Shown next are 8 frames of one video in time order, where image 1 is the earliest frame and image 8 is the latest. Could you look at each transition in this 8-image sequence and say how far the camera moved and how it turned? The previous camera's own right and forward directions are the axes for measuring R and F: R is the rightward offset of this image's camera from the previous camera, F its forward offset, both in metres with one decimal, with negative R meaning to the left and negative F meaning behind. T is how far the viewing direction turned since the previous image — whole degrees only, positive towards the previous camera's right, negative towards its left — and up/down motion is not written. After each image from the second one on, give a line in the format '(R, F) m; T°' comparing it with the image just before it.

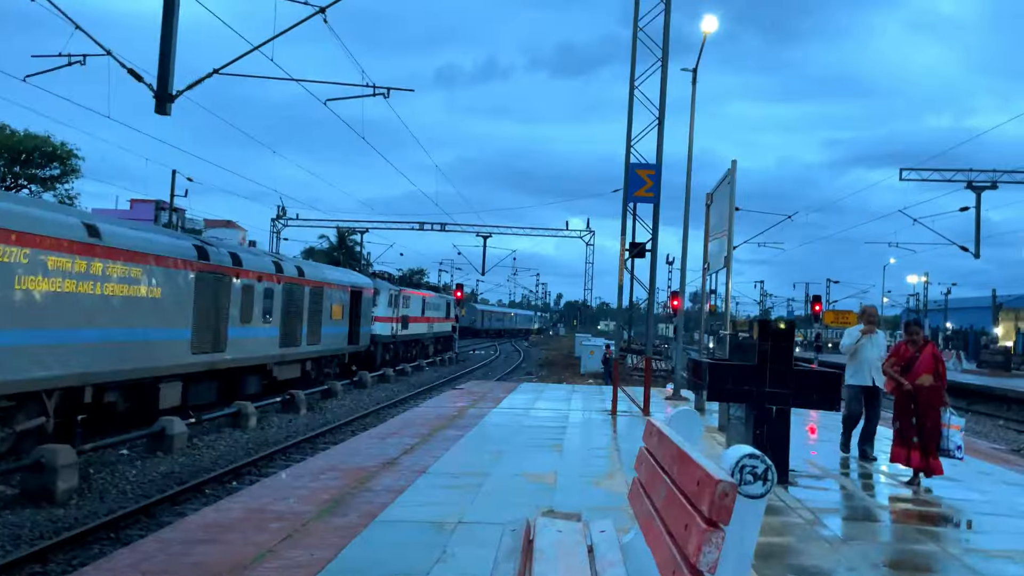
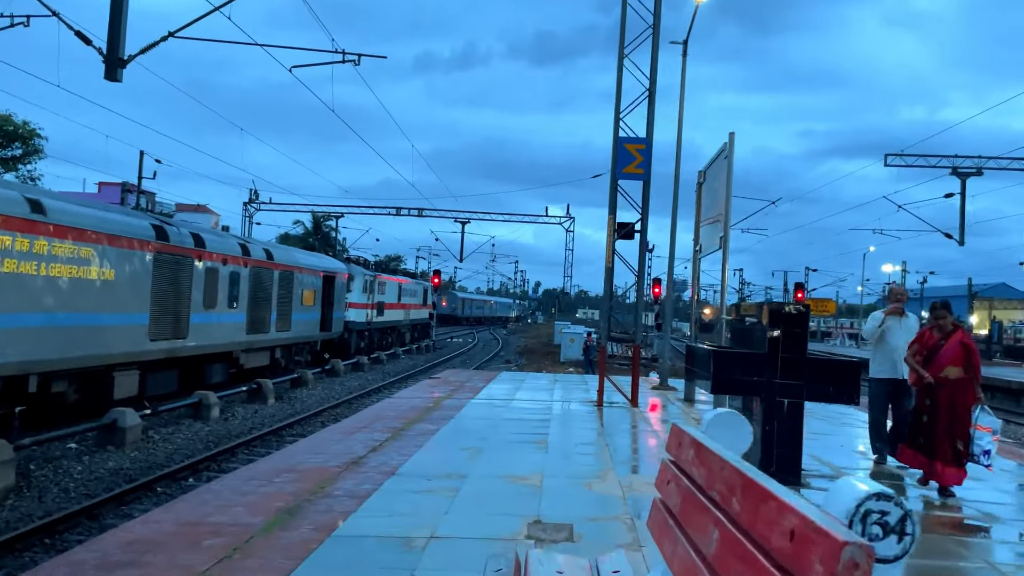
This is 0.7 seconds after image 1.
(0.0, +1.0) m; +2°
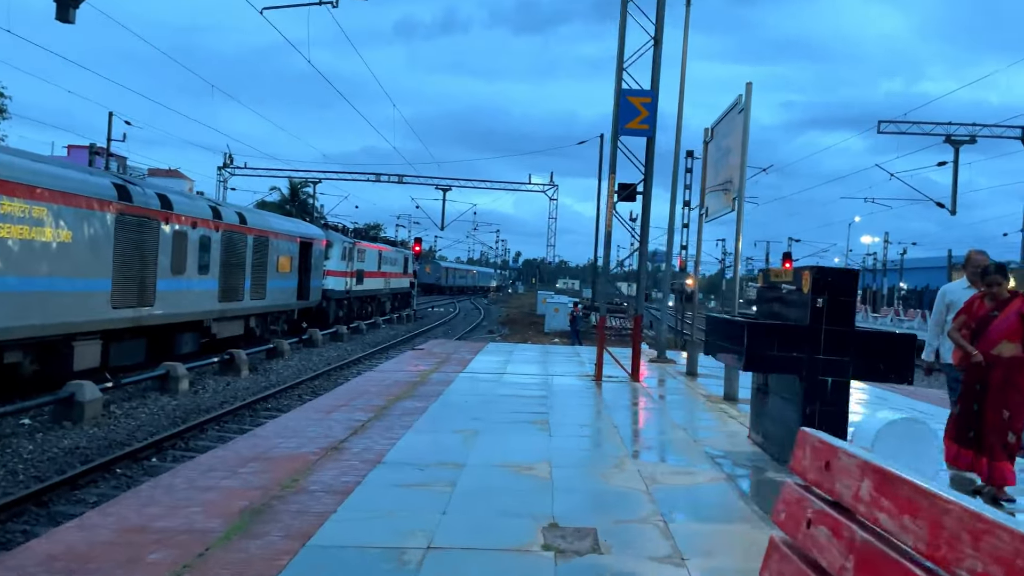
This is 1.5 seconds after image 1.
(-0.2, +1.0) m; +1°
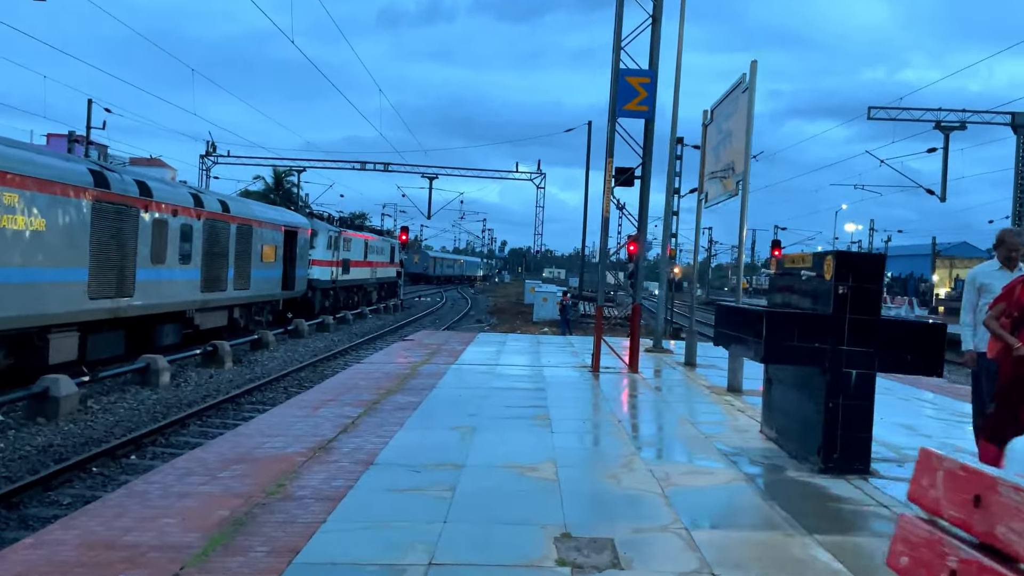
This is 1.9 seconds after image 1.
(-0.1, +0.5) m; +1°
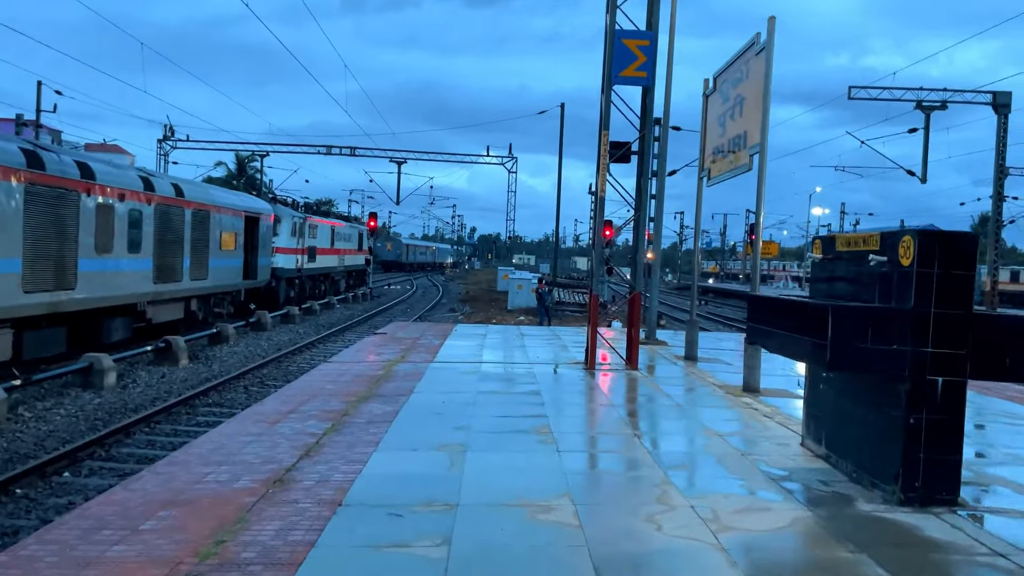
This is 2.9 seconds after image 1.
(-0.2, +1.3) m; +2°
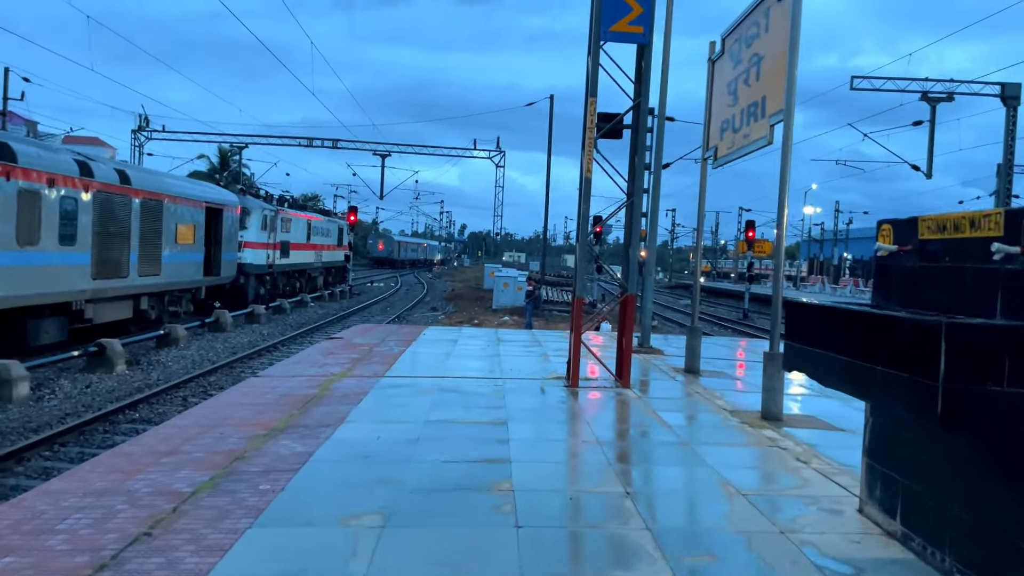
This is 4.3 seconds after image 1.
(+0.3, +1.9) m; +1°
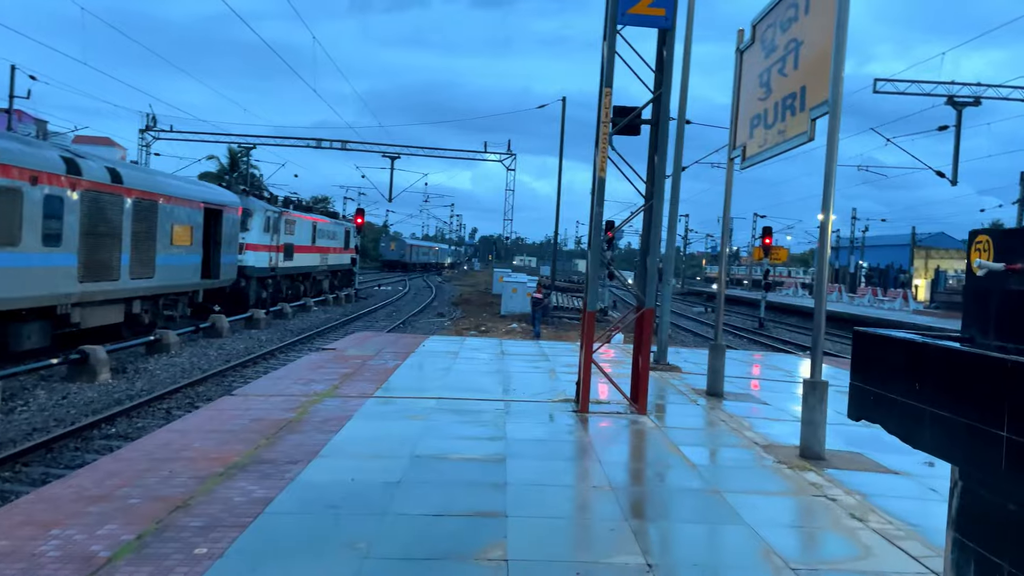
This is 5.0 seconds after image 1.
(+0.1, +0.9) m; -1°
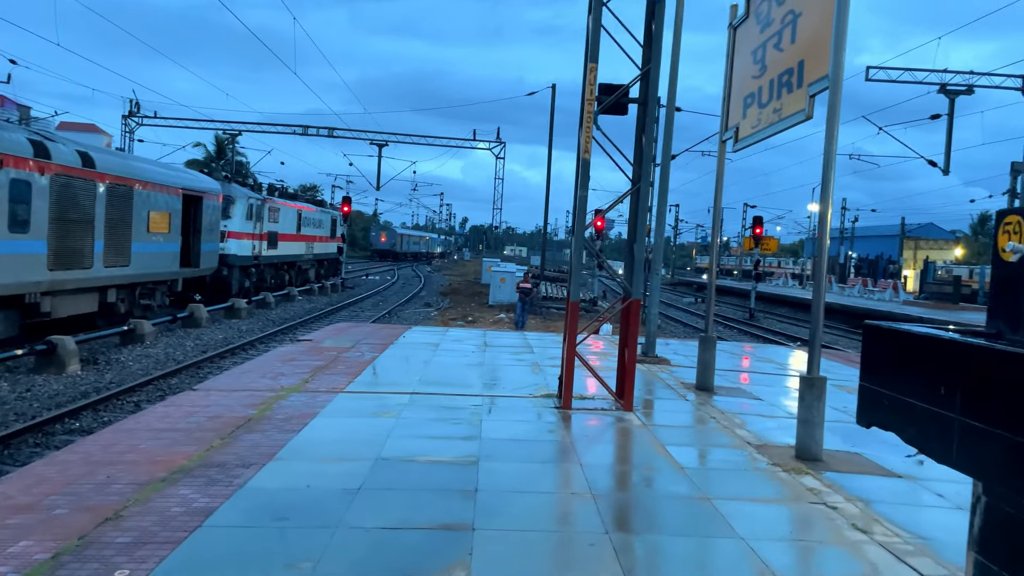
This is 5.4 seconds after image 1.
(+0.1, +0.5) m; +1°
